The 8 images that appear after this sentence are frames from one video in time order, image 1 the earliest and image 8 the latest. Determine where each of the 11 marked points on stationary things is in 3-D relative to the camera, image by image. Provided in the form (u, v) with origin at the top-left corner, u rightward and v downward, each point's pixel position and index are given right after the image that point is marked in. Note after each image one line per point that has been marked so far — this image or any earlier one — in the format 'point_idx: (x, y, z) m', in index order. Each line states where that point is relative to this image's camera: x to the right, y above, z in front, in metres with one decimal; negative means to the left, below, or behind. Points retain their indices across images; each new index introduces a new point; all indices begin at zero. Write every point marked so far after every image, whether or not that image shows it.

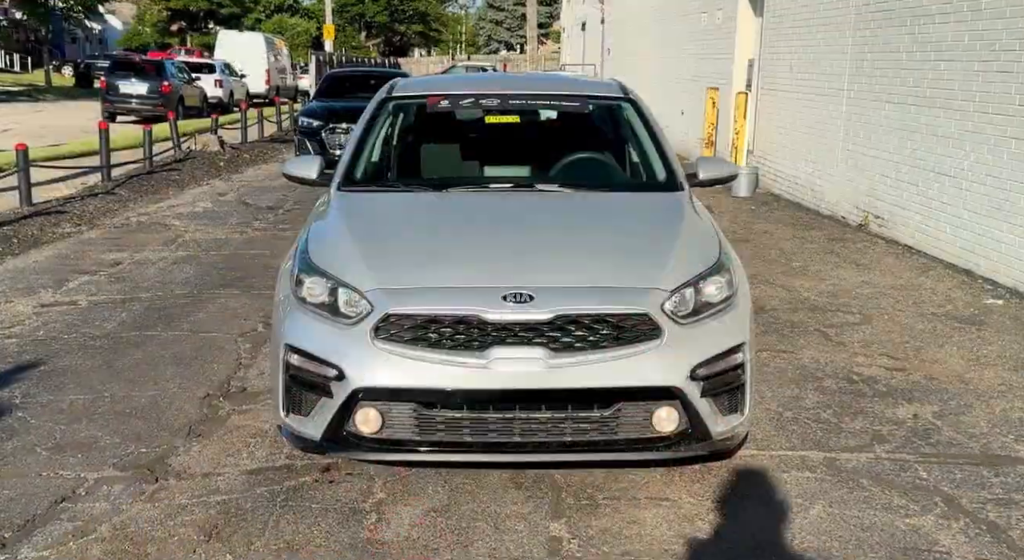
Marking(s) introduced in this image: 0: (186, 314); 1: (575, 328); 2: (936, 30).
0: (-2.1, -0.2, +7.0) m
1: (+0.2, -0.2, +3.7) m
2: (+3.8, +2.2, +9.8) m
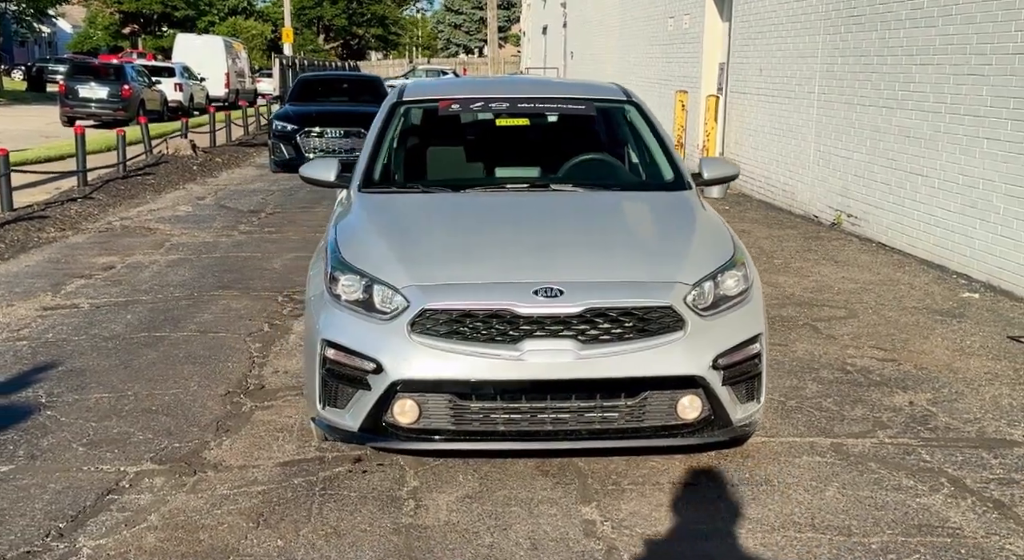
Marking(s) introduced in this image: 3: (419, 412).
0: (-2.1, -0.2, +7.1) m
1: (+0.3, -0.1, +3.9) m
2: (+3.6, +2.3, +10.1) m
3: (-0.3, -0.5, +4.0) m
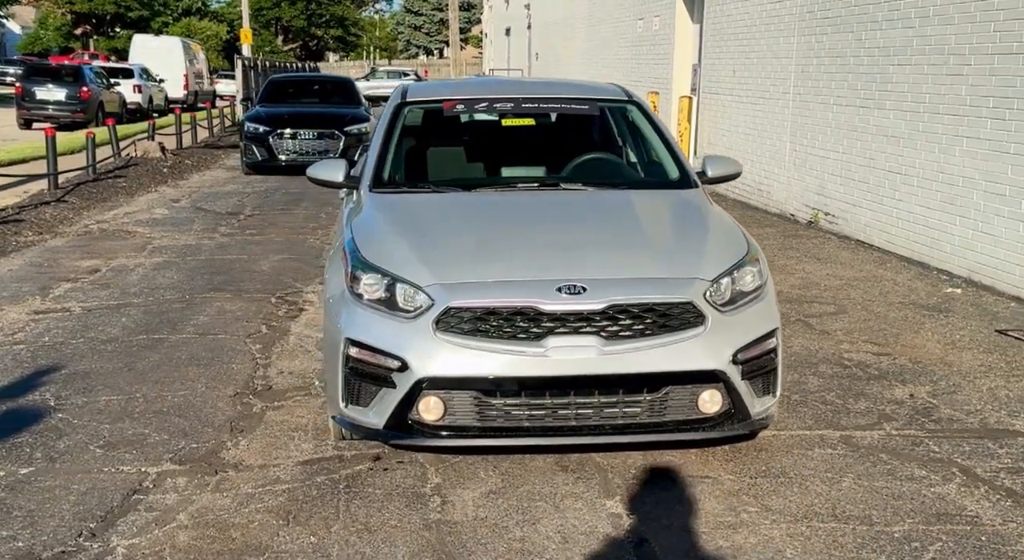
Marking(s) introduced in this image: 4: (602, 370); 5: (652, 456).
0: (-2.1, -0.2, +7.1) m
1: (+0.4, -0.1, +4.0) m
2: (+3.5, +2.3, +10.3) m
3: (-0.2, -0.5, +4.0) m
4: (+0.3, -0.3, +3.9) m
5: (+0.6, -0.7, +4.4) m
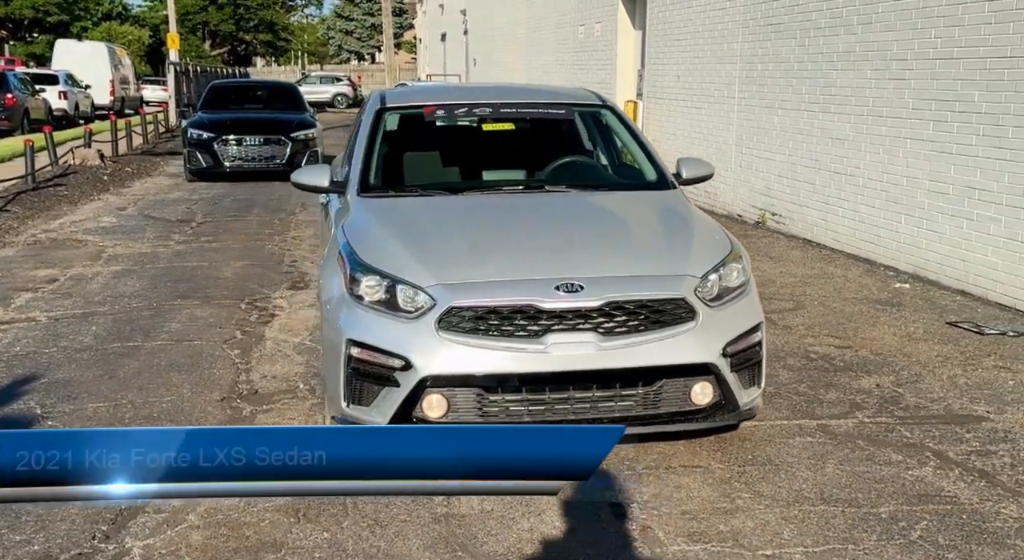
0: (-2.3, -0.3, +7.0) m
1: (+0.4, -0.1, +4.1) m
2: (+3.1, +2.3, +10.6) m
3: (-0.2, -0.5, +4.1) m
4: (+0.3, -0.3, +4.1) m
5: (+0.6, -0.7, +4.6) m
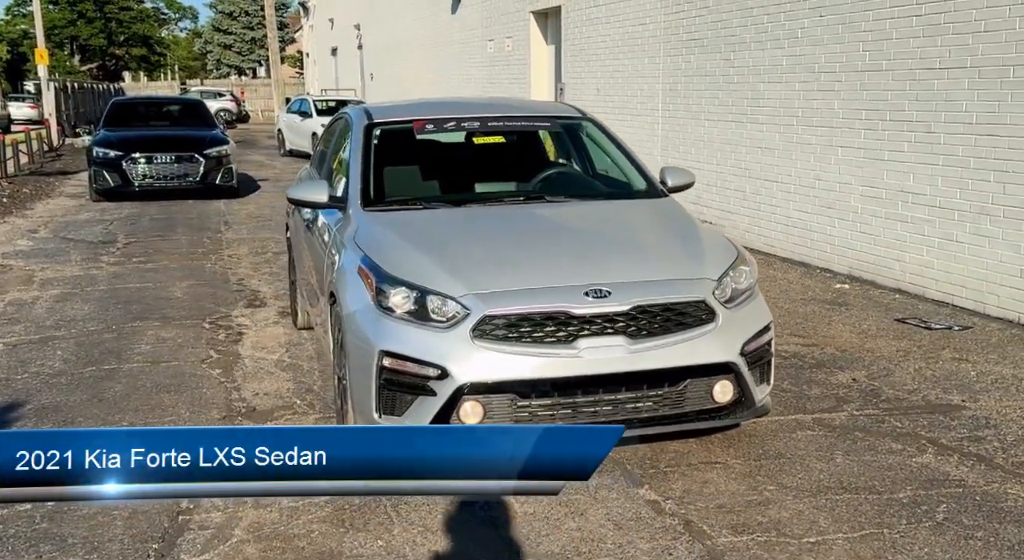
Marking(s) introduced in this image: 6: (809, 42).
0: (-2.5, -0.4, +6.9) m
1: (+0.5, -0.1, +4.3) m
2: (+2.4, +2.3, +11.0) m
3: (-0.1, -0.5, +4.2) m
4: (+0.5, -0.3, +4.2) m
5: (+0.6, -0.7, +4.7) m
6: (+2.7, +2.2, +10.0) m
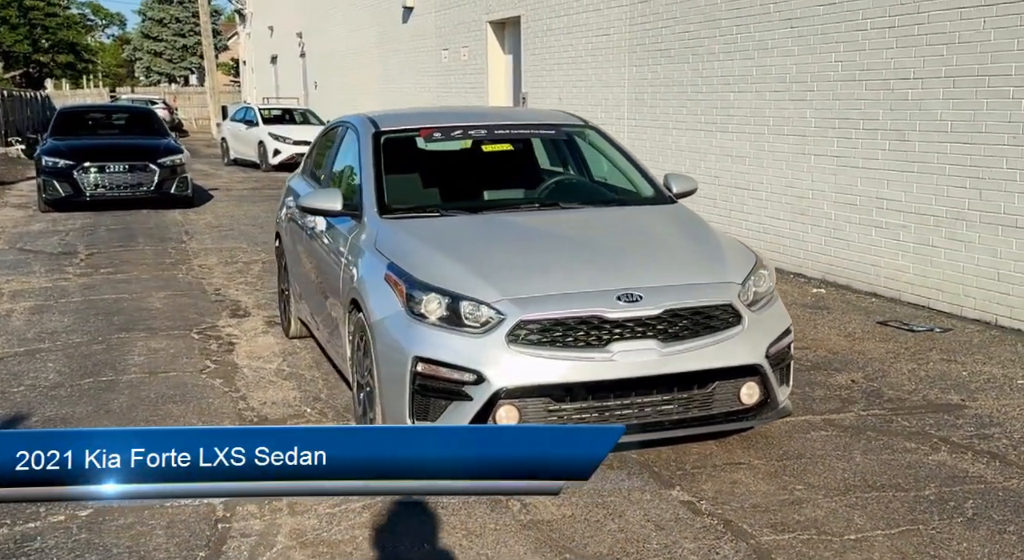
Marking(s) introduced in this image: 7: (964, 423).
0: (-2.5, -0.5, +6.8) m
1: (+0.7, -0.2, +4.4) m
2: (+2.2, +2.2, +11.2) m
3: (0.0, -0.5, +4.2) m
4: (+0.6, -0.4, +4.3) m
5: (+0.7, -0.8, +4.8) m
6: (+2.5, +2.2, +10.2) m
7: (+2.2, -0.7, +5.2) m
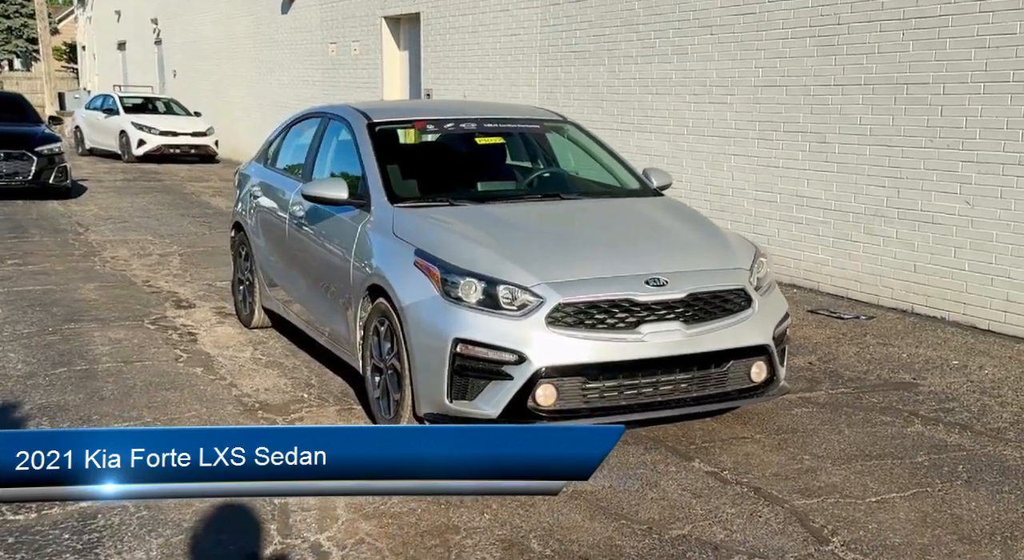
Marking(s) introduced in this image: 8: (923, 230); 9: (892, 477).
0: (-2.7, -0.4, +6.6) m
1: (+0.8, -0.1, +4.7) m
2: (+1.3, +2.3, +11.6) m
3: (+0.2, -0.5, +4.4) m
4: (+0.7, -0.3, +4.6) m
5: (+0.8, -0.7, +5.1) m
6: (+1.8, +2.2, +10.7) m
7: (+2.2, -0.6, +5.7) m
8: (+3.1, +0.4, +8.2) m
9: (+1.6, -0.8, +4.5) m
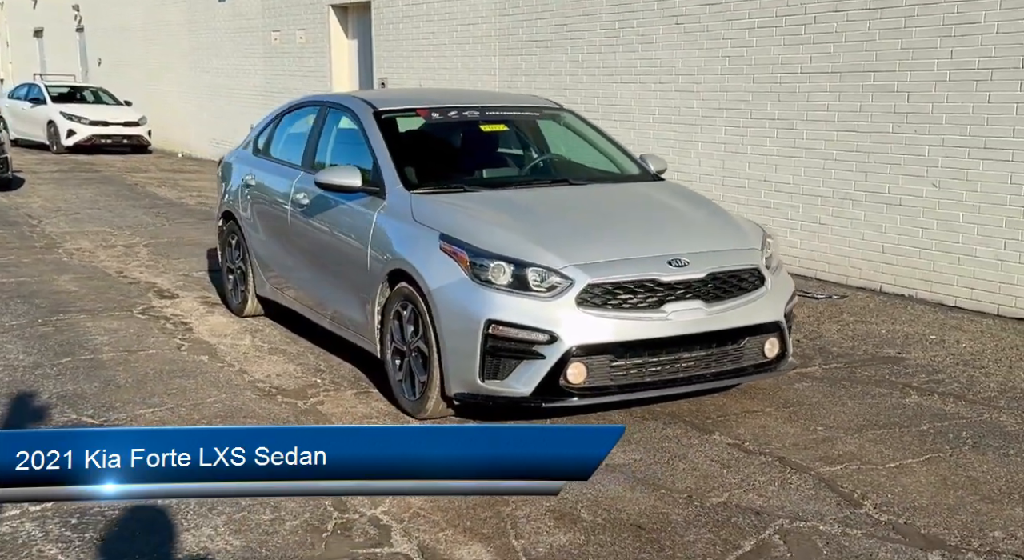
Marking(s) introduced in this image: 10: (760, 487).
0: (-2.7, -0.4, +6.6) m
1: (+0.9, 0.0, +4.9) m
2: (+0.9, +2.5, +11.8) m
3: (+0.3, -0.4, +4.6) m
4: (+0.9, -0.2, +4.8) m
5: (+0.9, -0.6, +5.3) m
6: (+1.5, +2.4, +10.9) m
7: (+2.2, -0.5, +6.0) m
8: (+3.0, +0.5, +8.6) m
9: (+1.7, -0.7, +4.7) m
10: (+1.0, -0.8, +4.2) m
